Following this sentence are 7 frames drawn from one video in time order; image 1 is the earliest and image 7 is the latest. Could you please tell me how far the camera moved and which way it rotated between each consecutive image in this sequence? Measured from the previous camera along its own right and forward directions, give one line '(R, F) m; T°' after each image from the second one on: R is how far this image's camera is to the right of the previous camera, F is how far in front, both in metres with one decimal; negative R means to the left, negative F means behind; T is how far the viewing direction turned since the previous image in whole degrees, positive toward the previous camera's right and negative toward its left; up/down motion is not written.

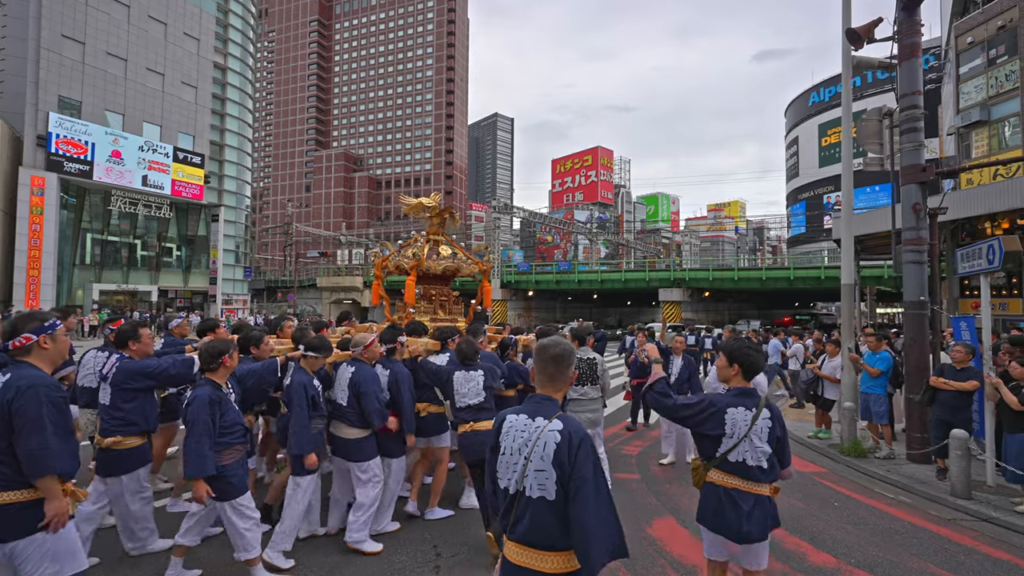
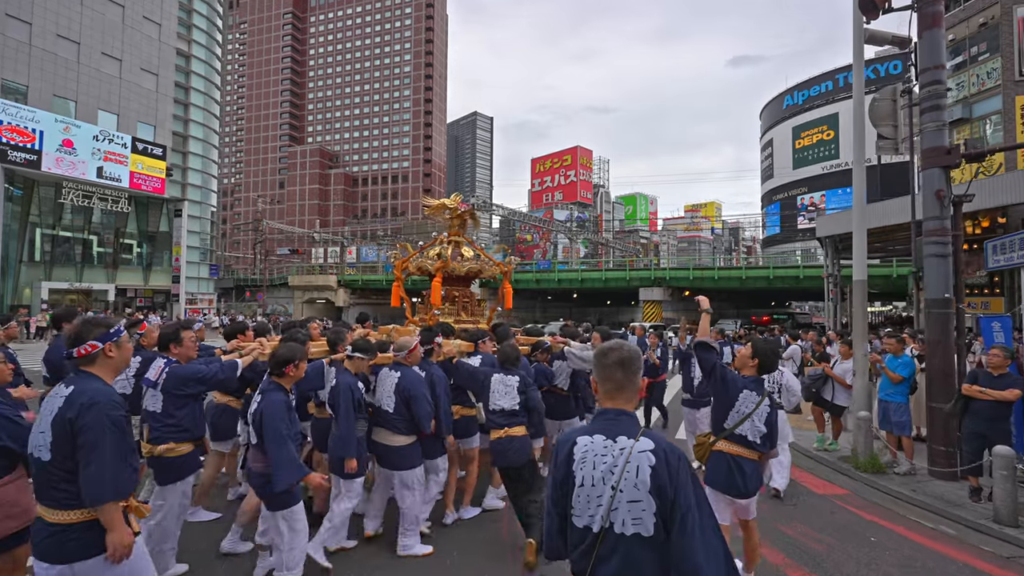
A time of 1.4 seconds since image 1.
(+0.1, +0.8) m; +2°
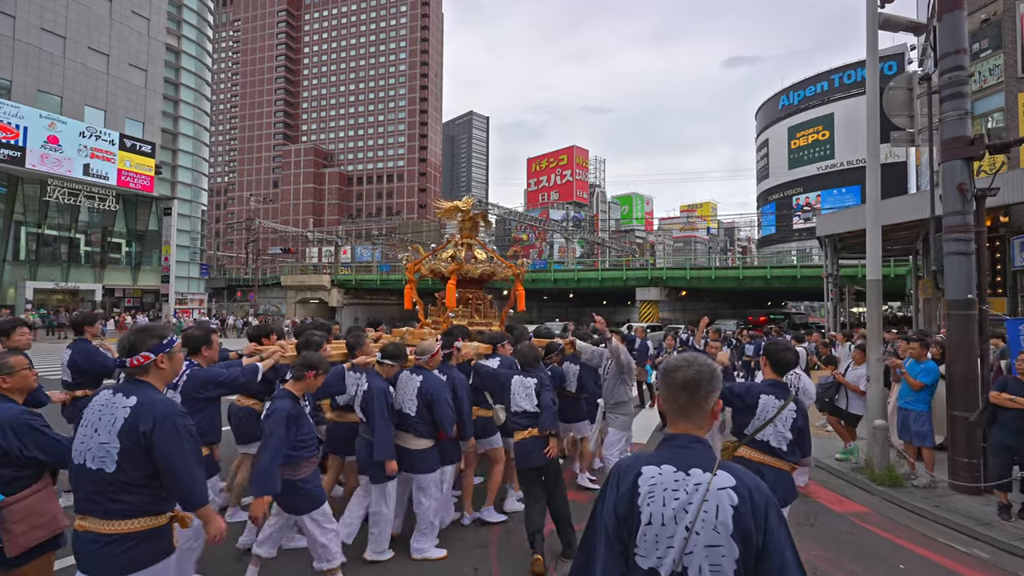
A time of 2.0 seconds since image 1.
(0.0, +0.4) m; 0°
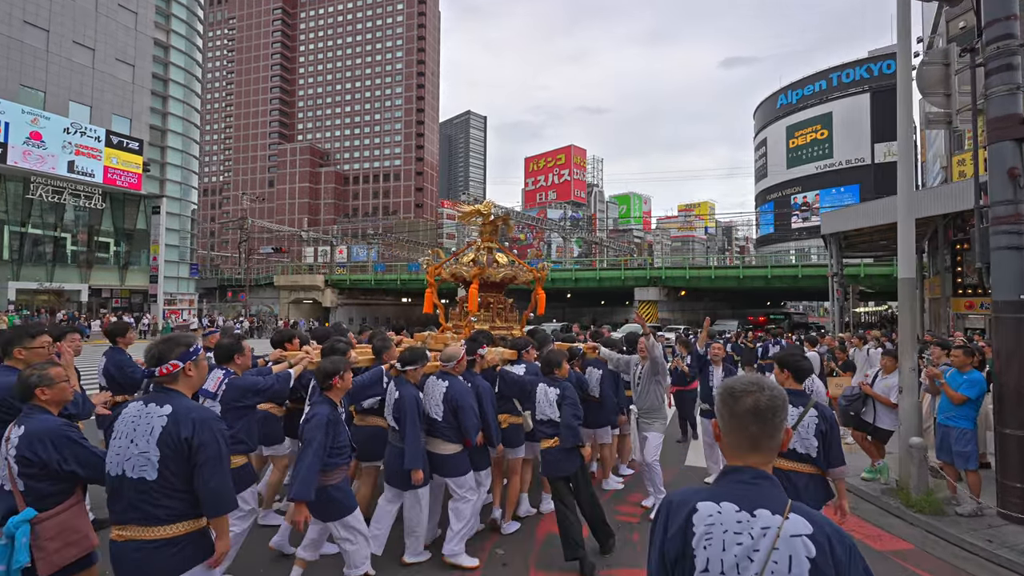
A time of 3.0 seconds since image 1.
(+0.1, +0.6) m; 0°
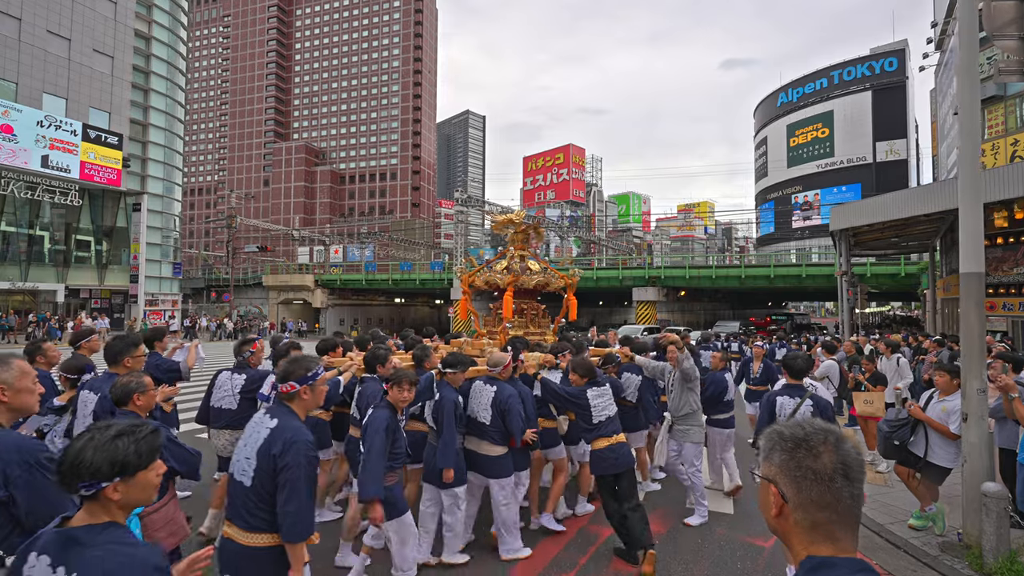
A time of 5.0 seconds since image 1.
(+0.3, +1.1) m; 0°
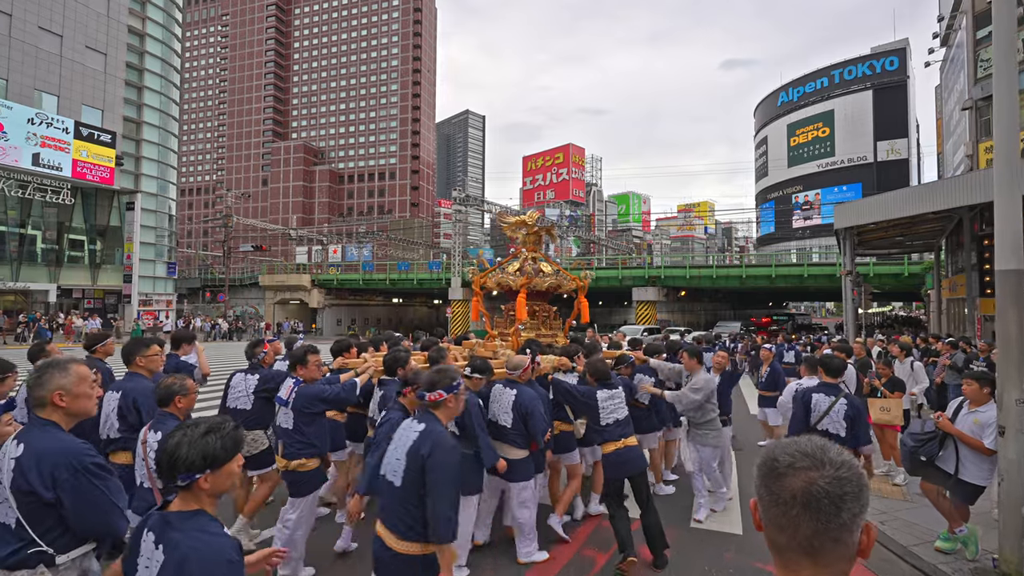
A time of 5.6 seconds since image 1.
(+0.1, +0.4) m; 0°
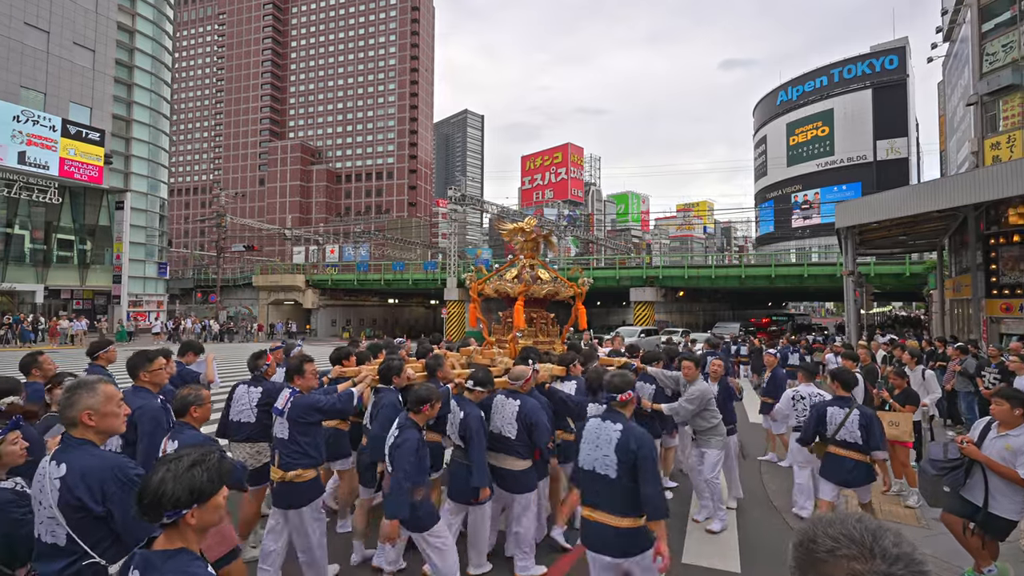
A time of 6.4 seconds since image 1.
(+0.2, +0.5) m; 0°
